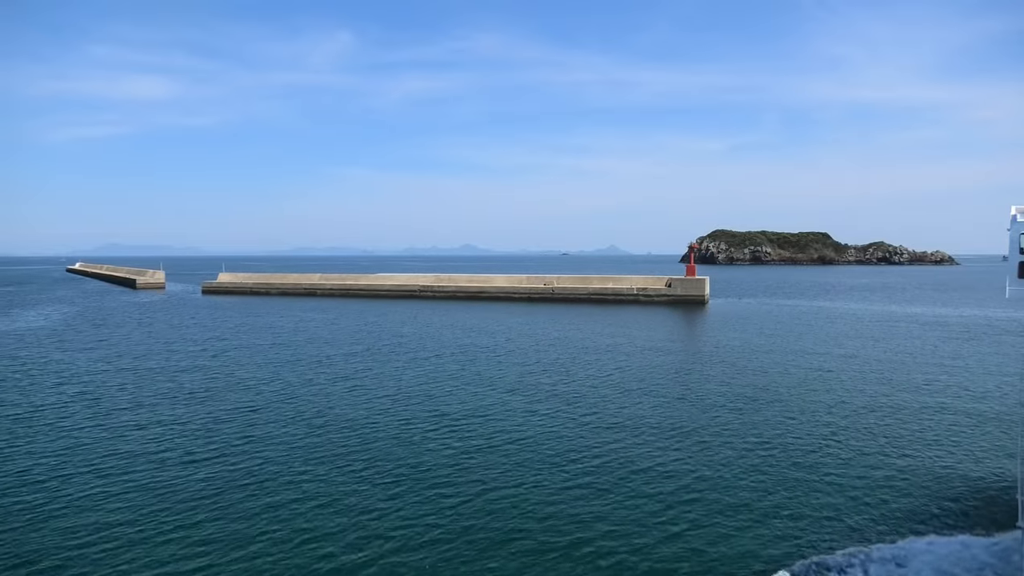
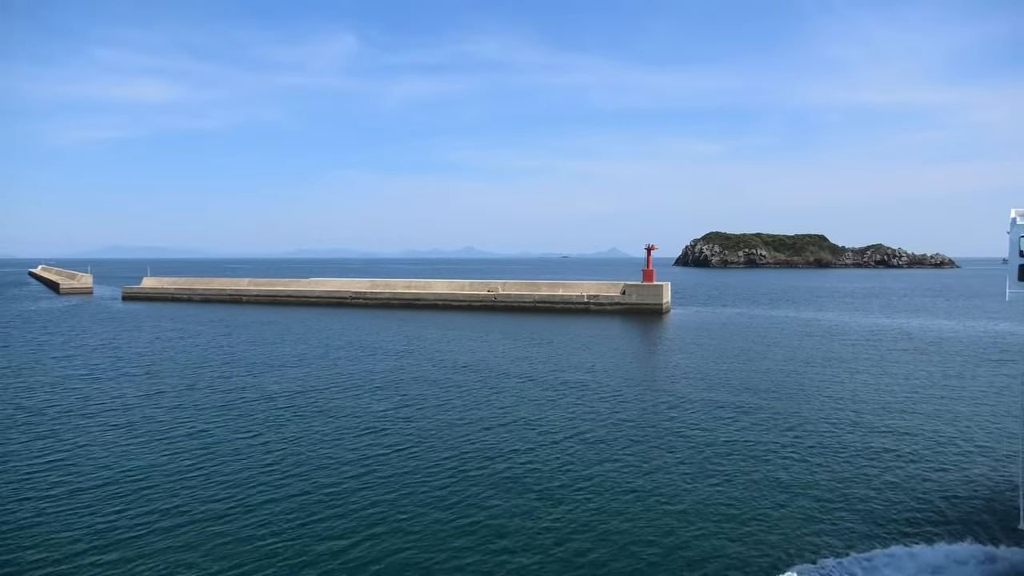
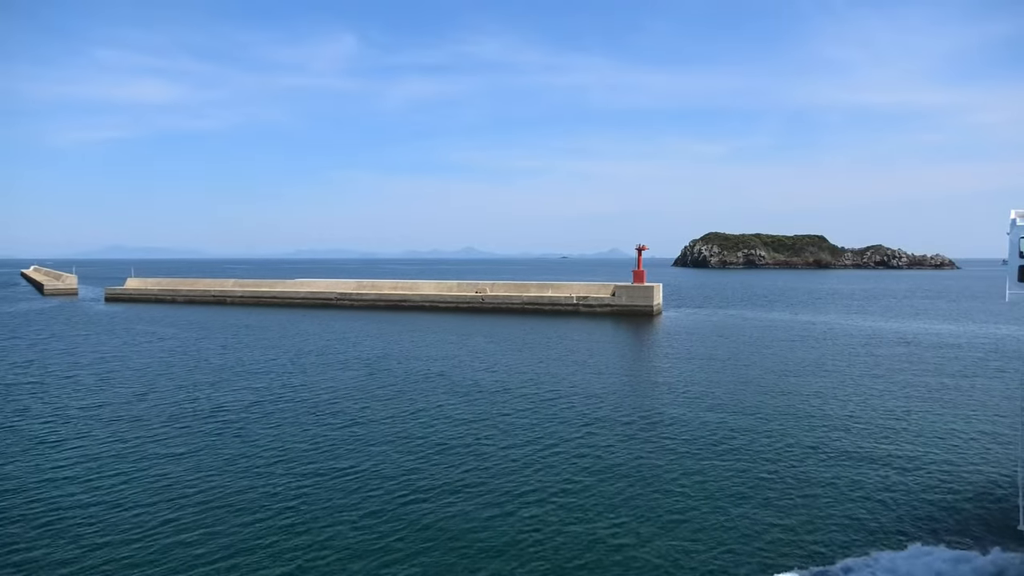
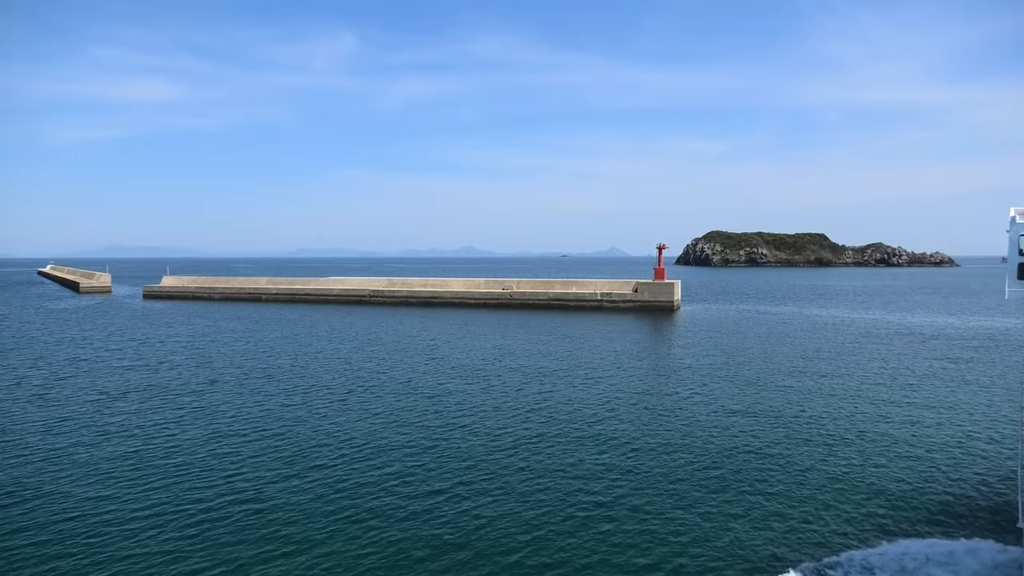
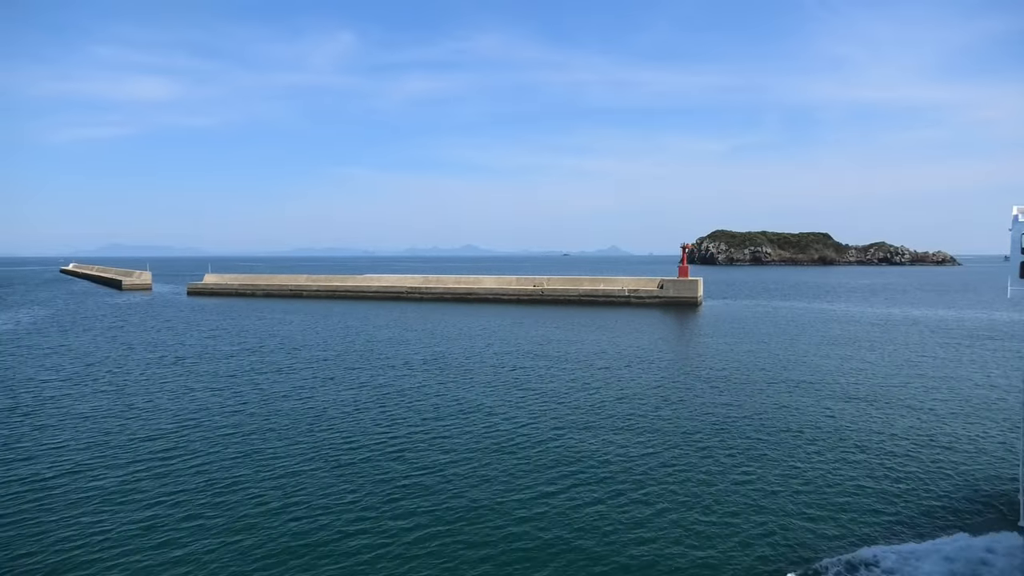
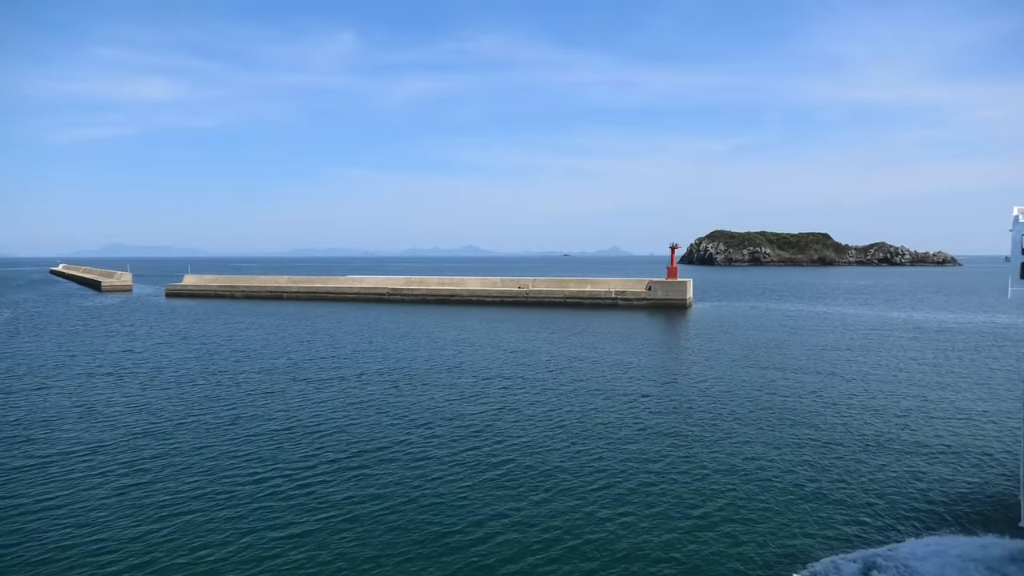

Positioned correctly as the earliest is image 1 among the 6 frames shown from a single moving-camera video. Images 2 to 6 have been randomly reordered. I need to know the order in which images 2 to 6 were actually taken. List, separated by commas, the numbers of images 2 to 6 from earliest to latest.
5, 6, 4, 2, 3
